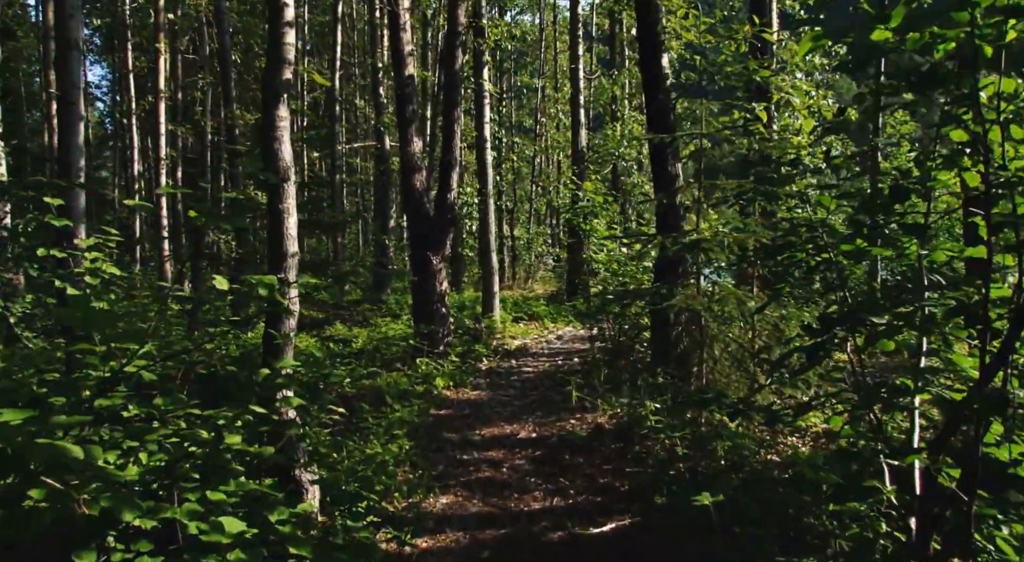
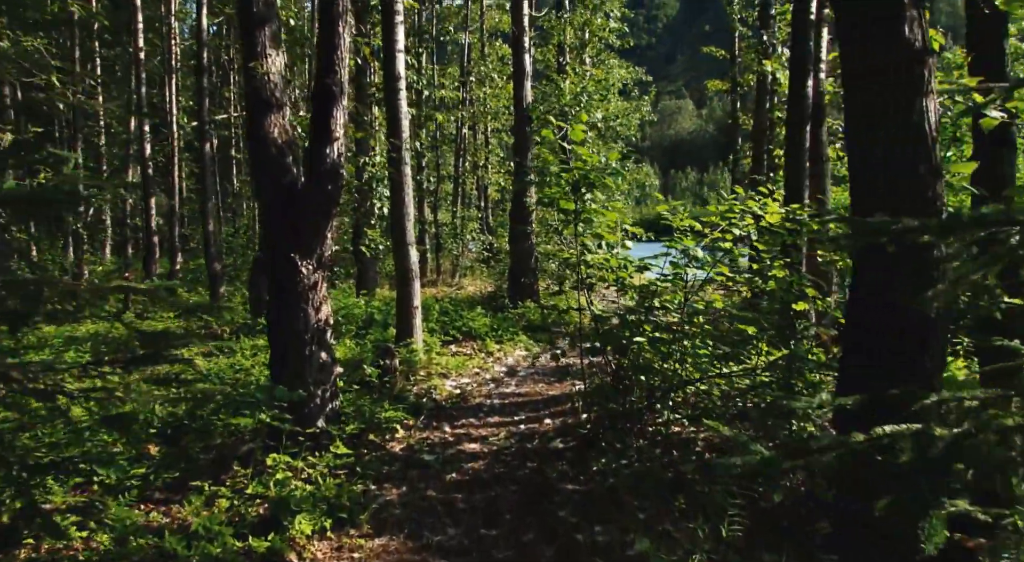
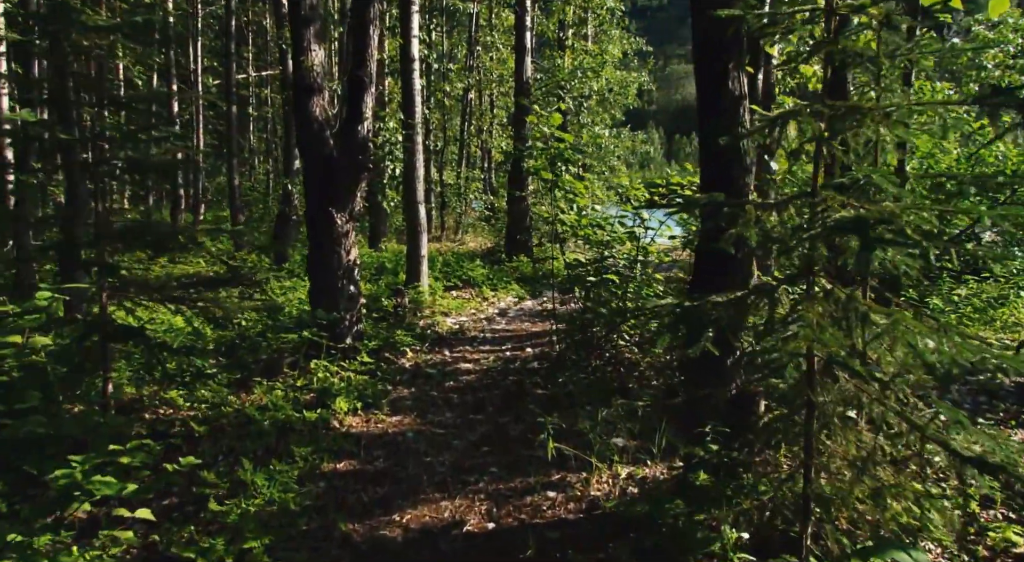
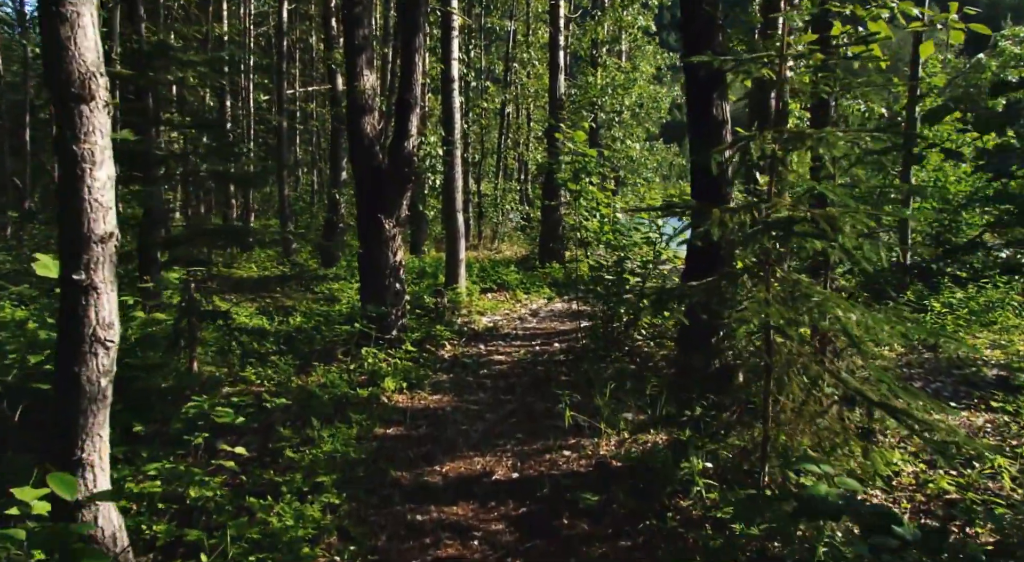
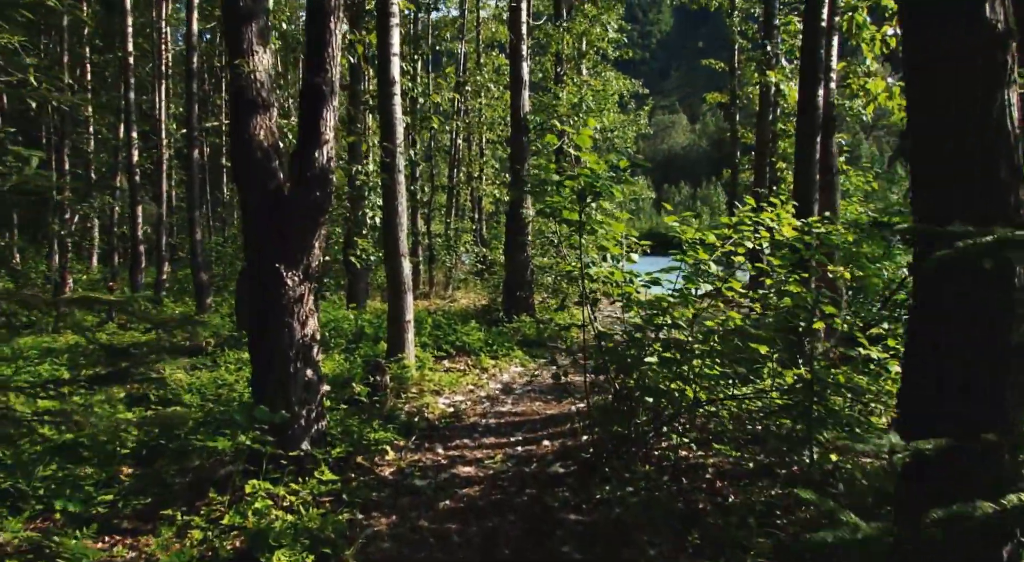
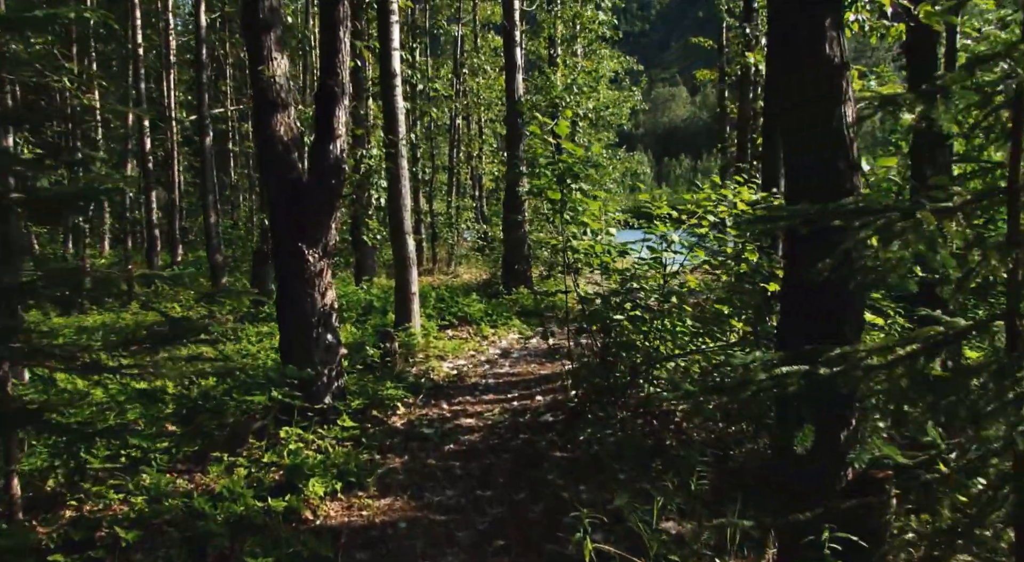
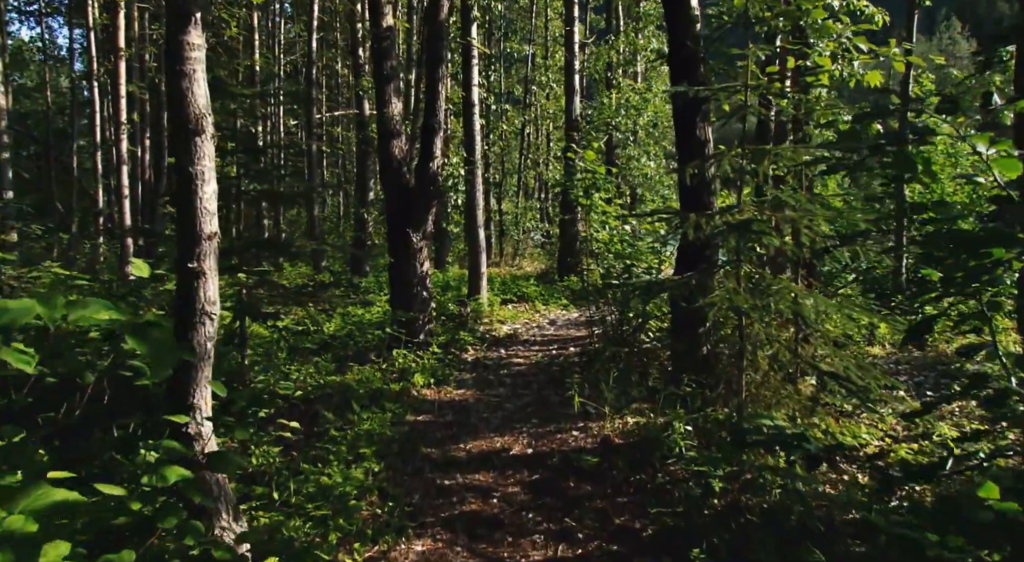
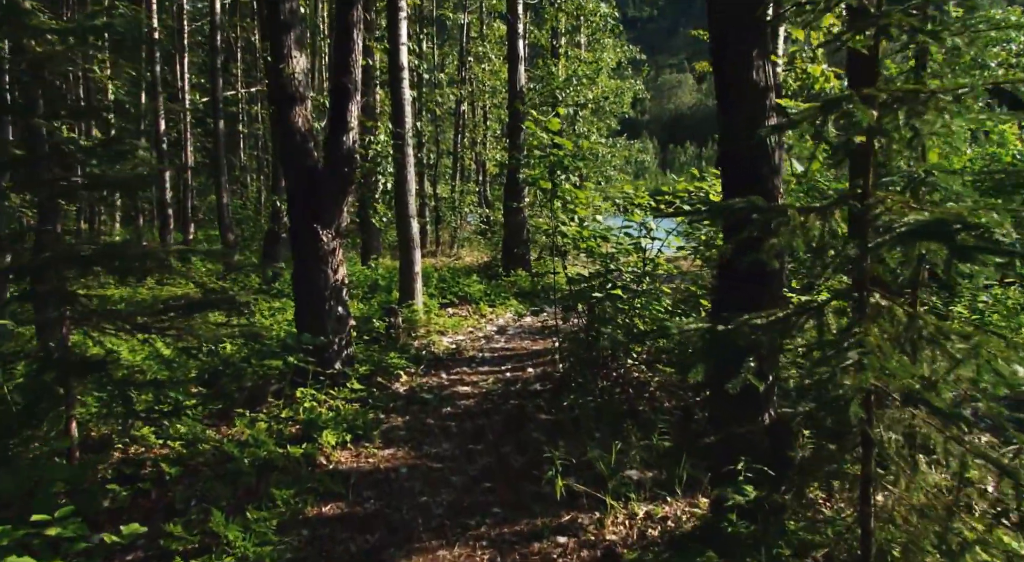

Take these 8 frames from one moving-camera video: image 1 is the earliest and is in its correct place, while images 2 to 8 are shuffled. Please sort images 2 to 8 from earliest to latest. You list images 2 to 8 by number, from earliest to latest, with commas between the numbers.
7, 4, 3, 8, 6, 2, 5
